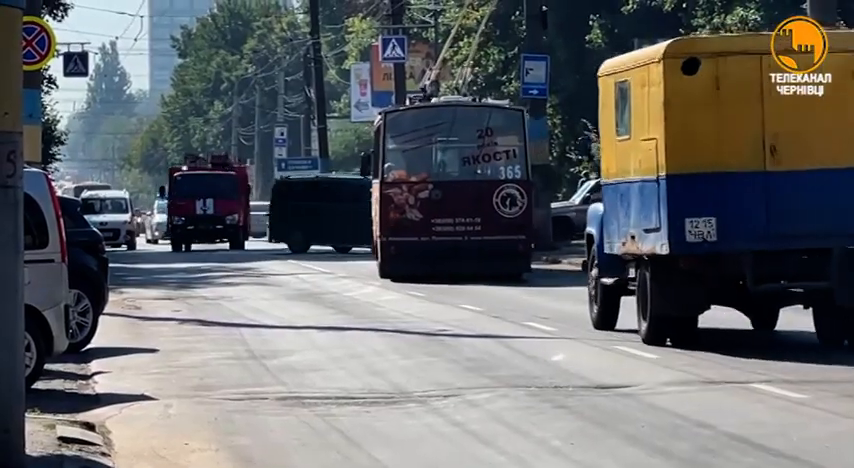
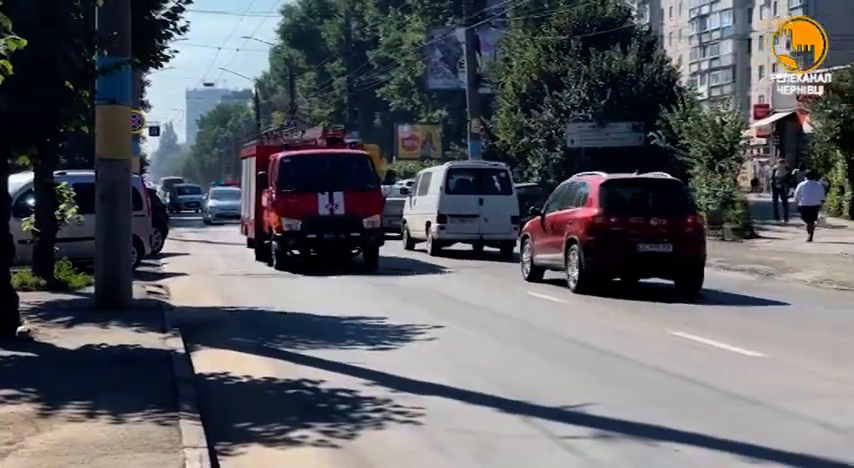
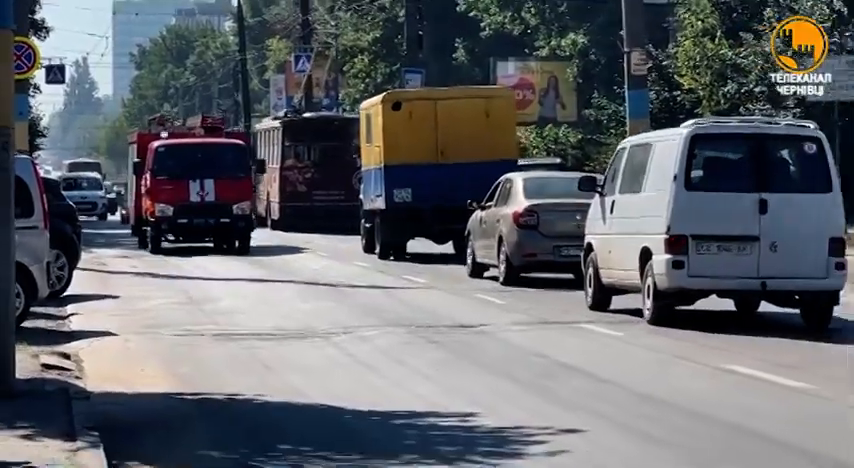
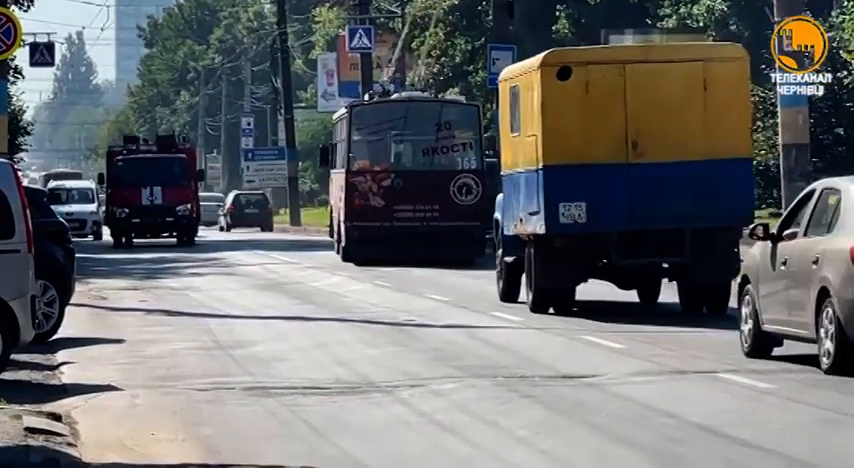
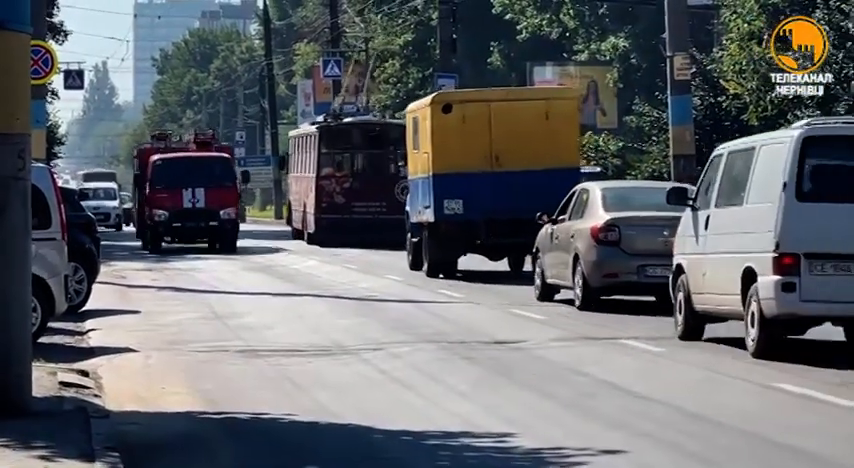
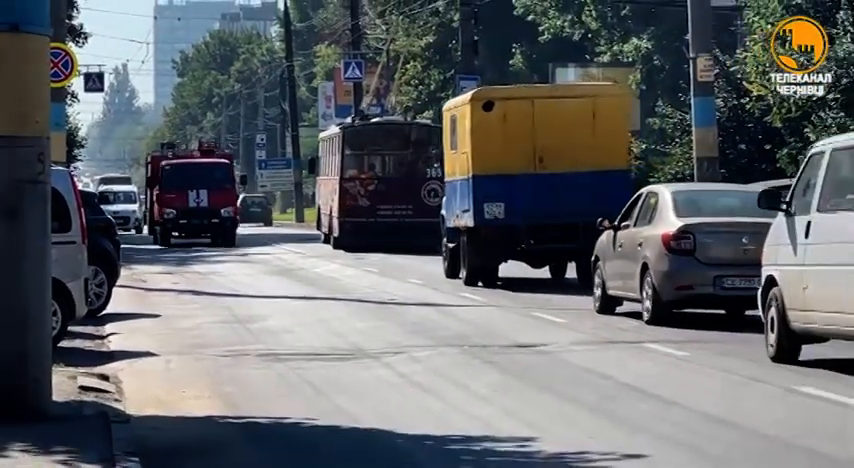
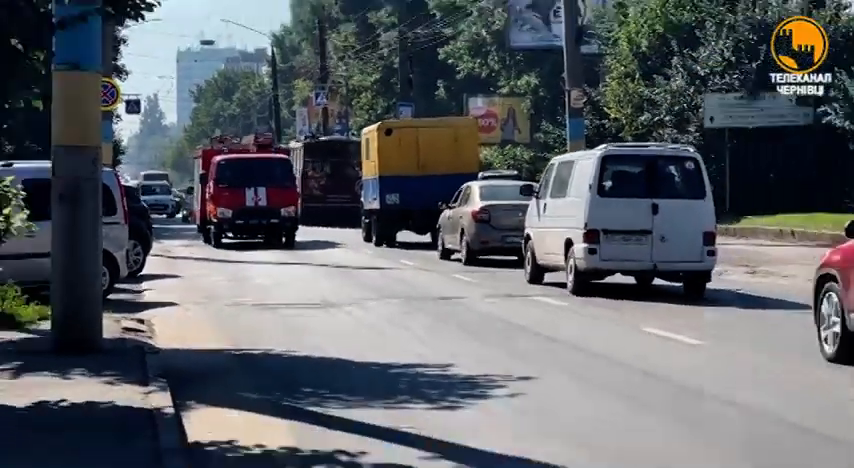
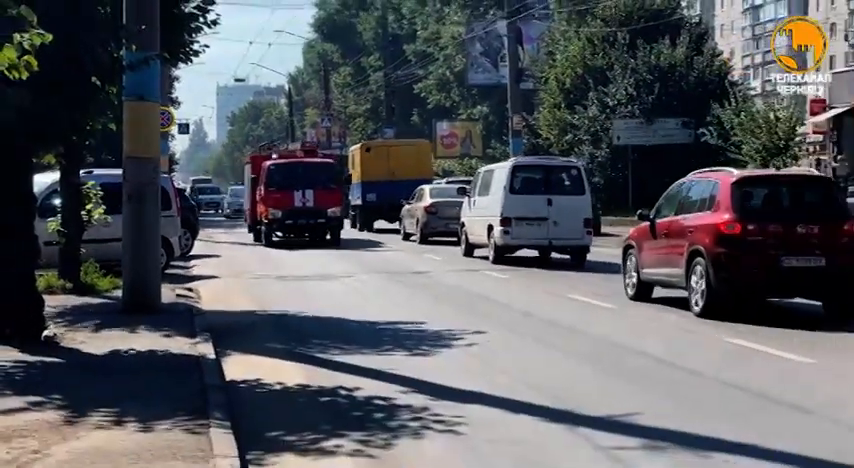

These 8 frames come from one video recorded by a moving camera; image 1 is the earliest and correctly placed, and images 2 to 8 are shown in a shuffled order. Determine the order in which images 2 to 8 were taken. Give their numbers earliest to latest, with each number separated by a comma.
4, 6, 5, 3, 7, 8, 2
